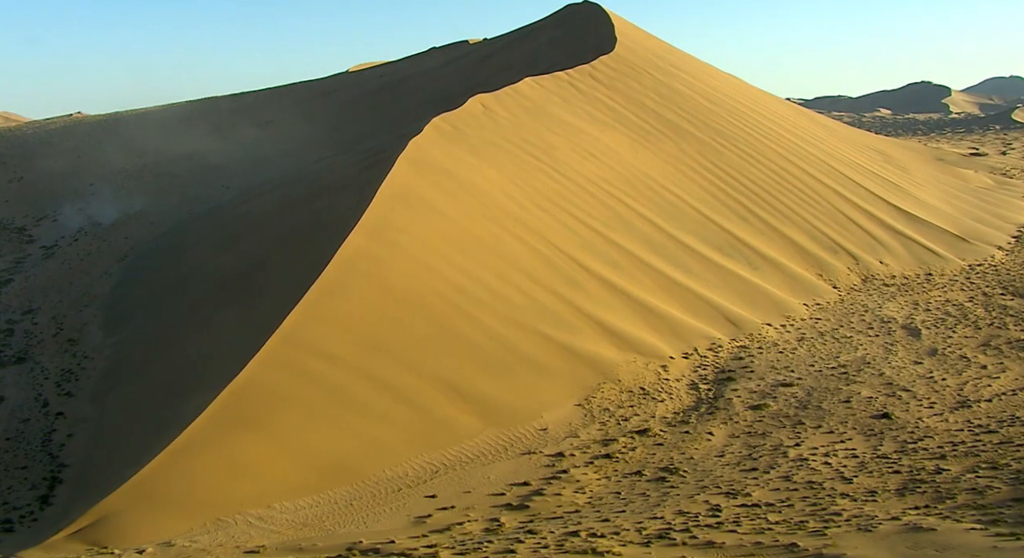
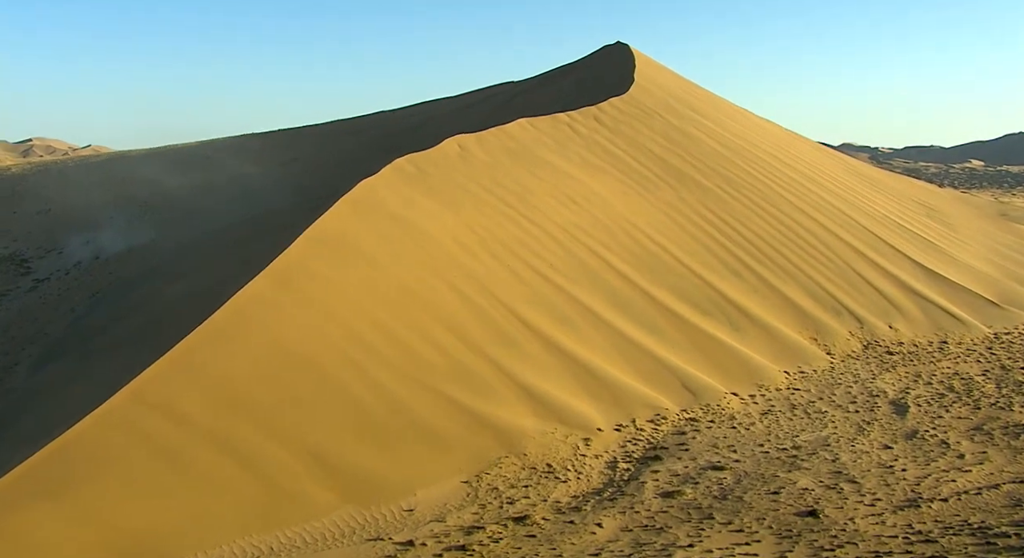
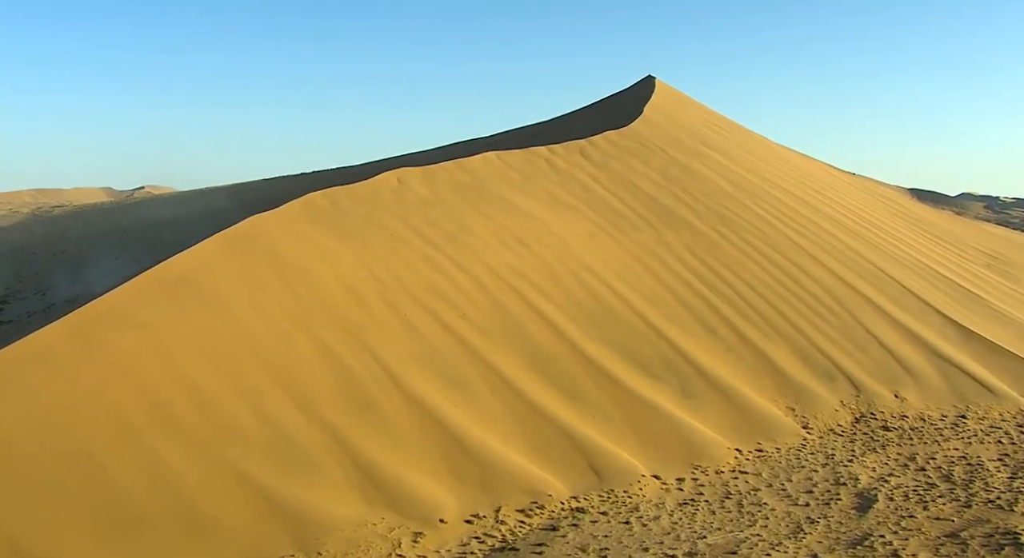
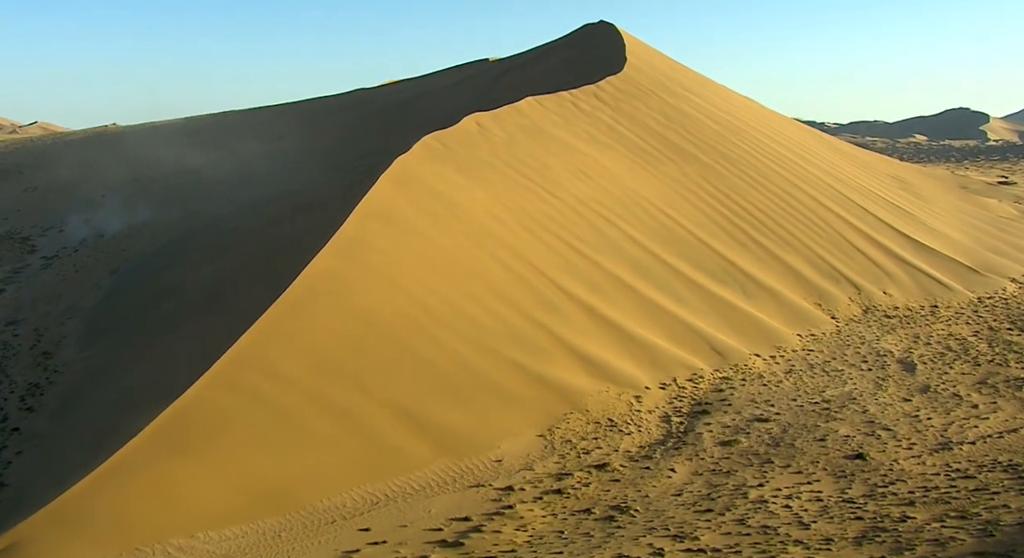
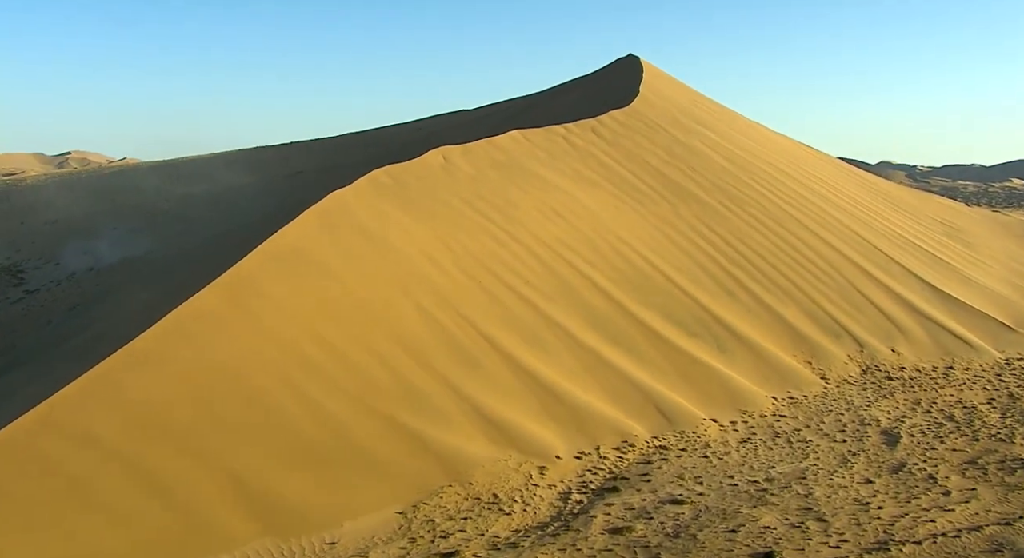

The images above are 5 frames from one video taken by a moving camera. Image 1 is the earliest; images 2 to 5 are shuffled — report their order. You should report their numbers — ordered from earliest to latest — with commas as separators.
4, 2, 5, 3
